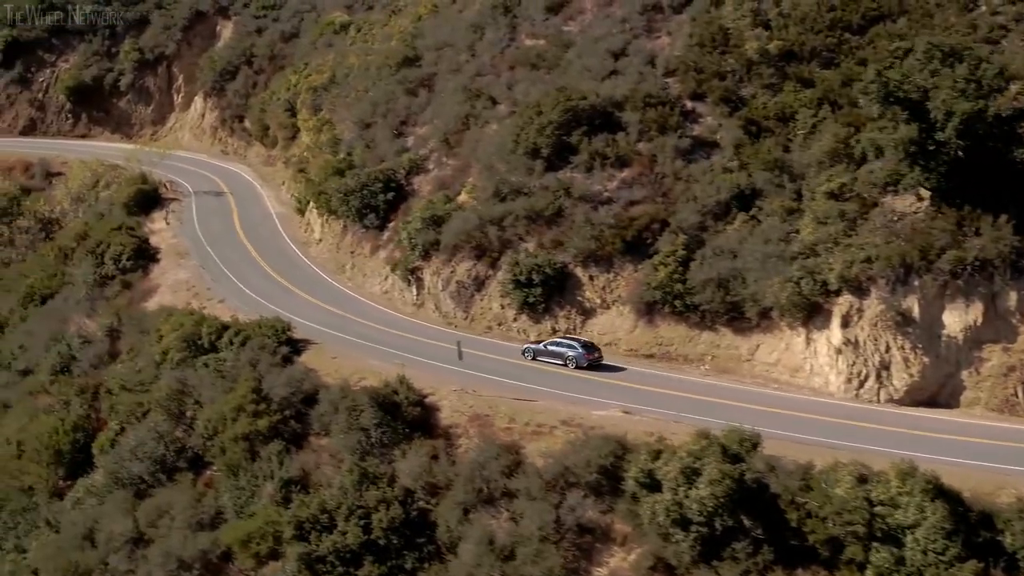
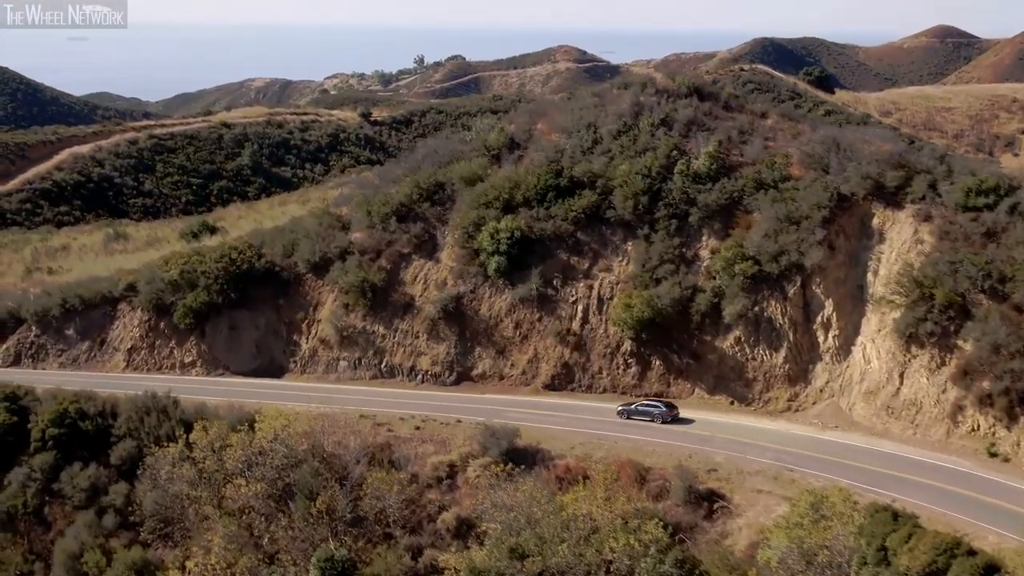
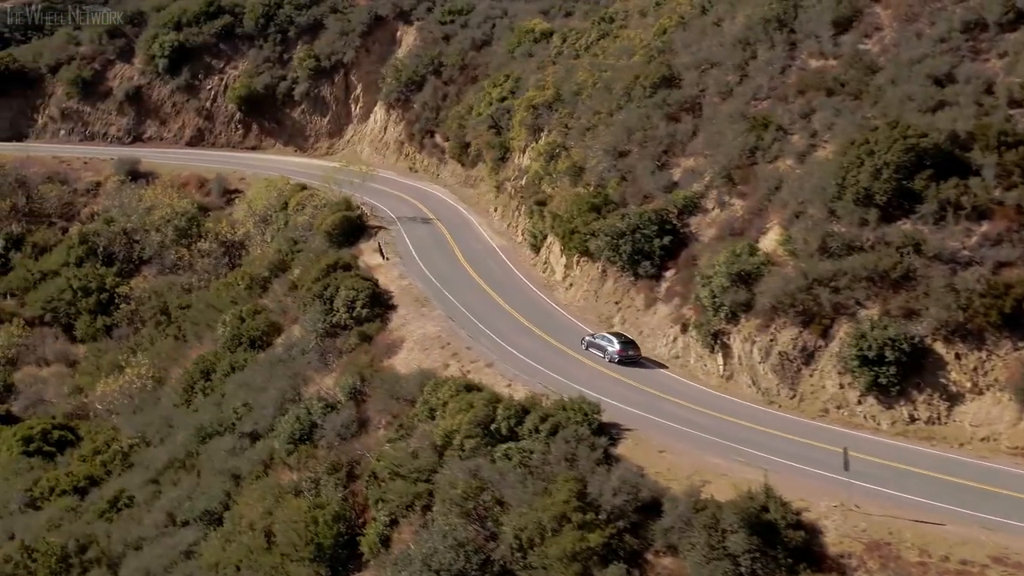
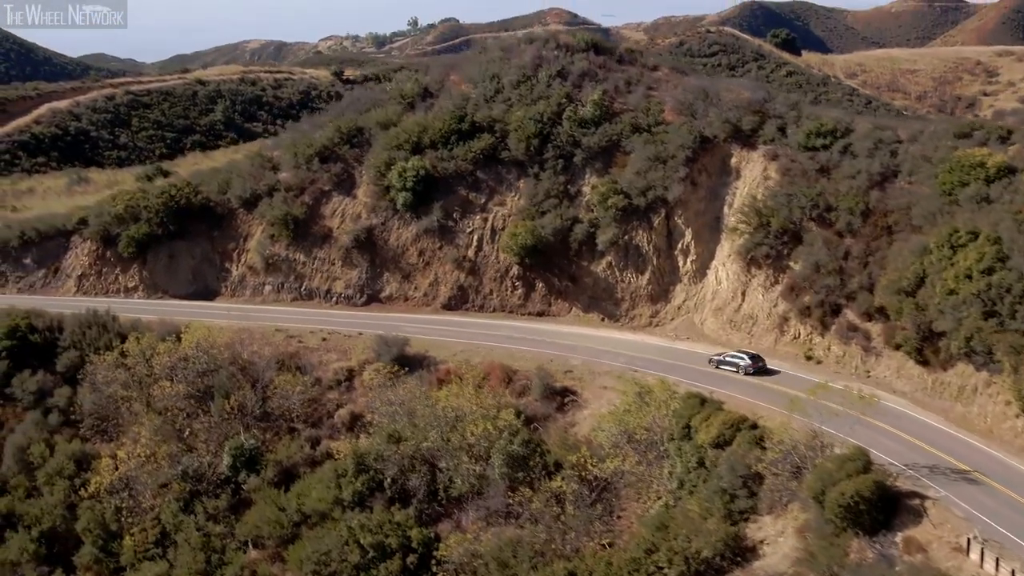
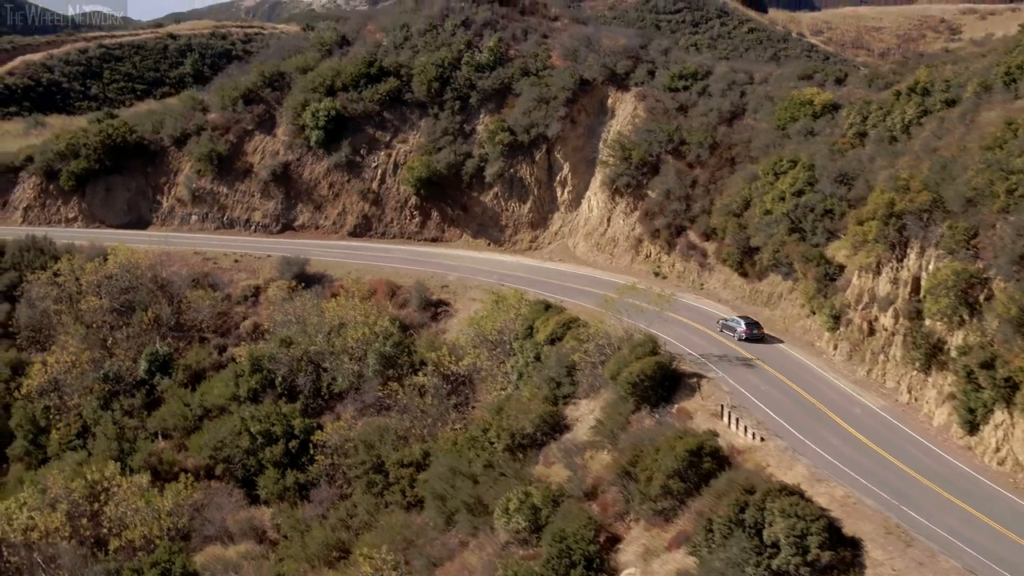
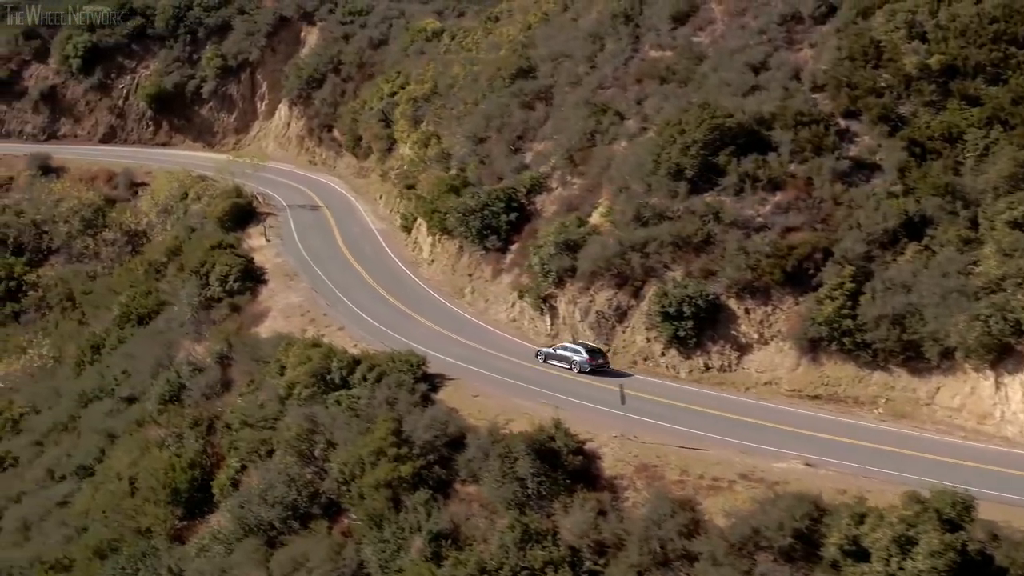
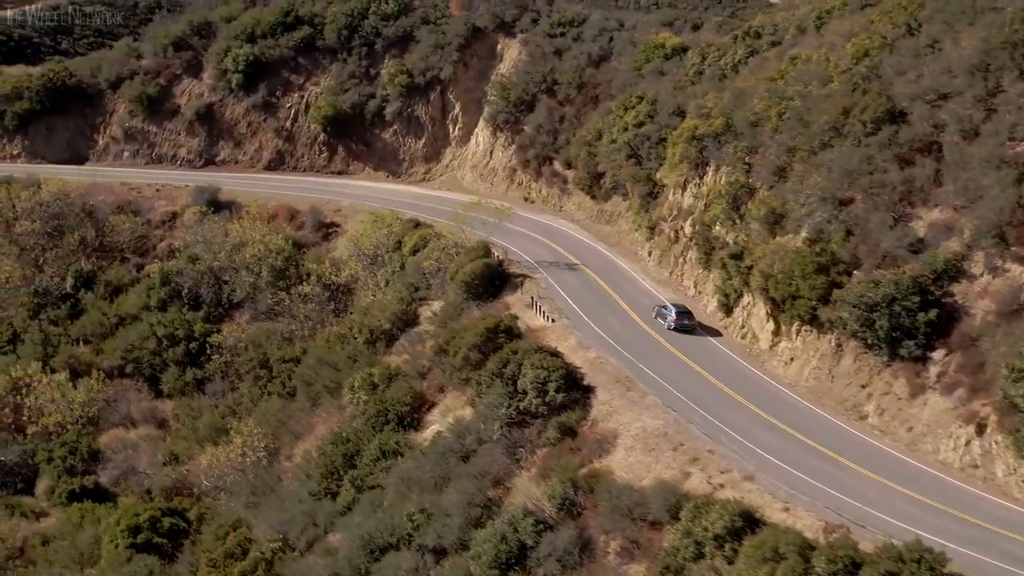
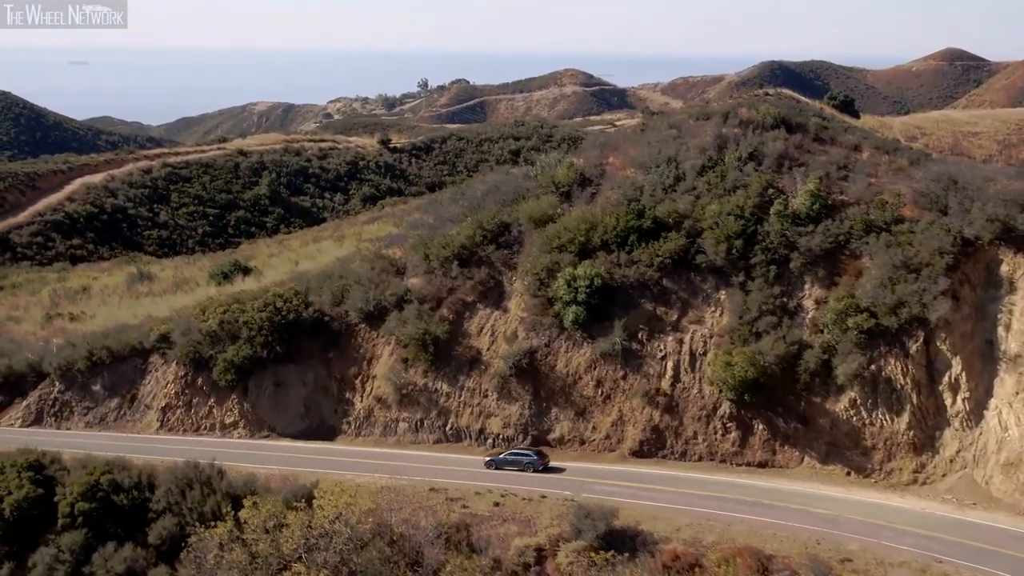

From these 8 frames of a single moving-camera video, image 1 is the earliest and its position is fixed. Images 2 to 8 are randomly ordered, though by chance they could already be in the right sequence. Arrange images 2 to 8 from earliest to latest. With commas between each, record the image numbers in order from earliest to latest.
6, 3, 7, 5, 4, 2, 8
